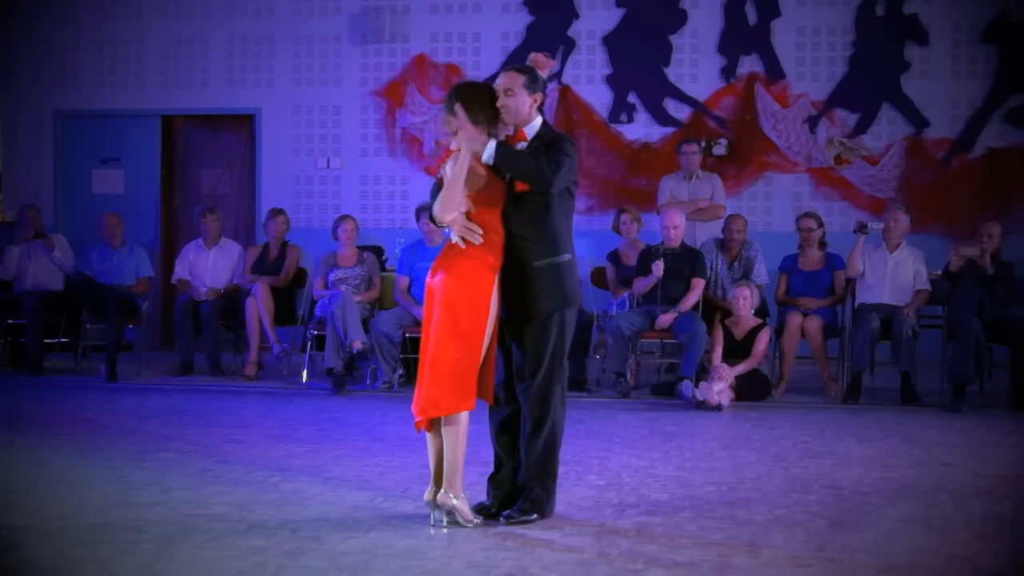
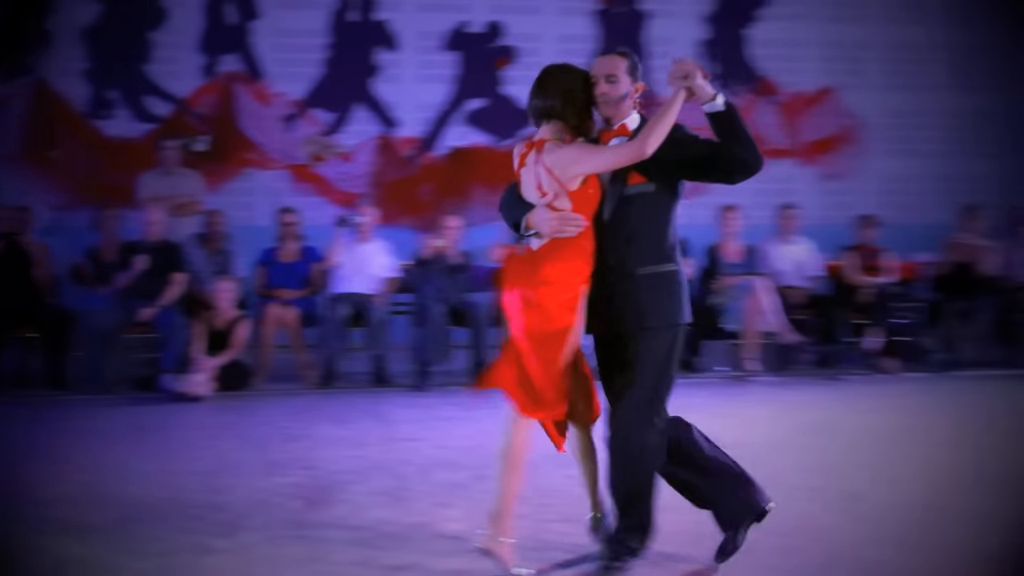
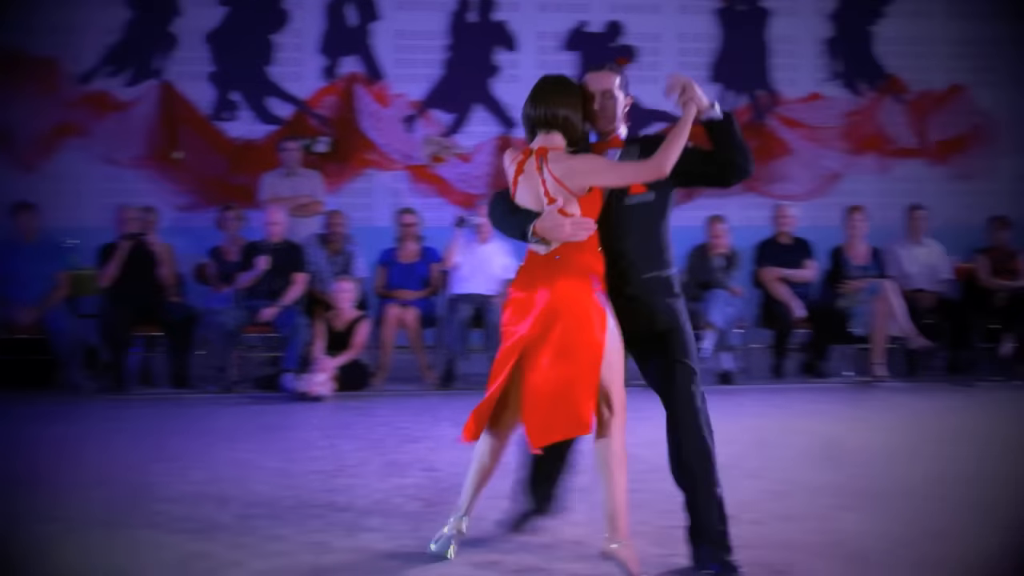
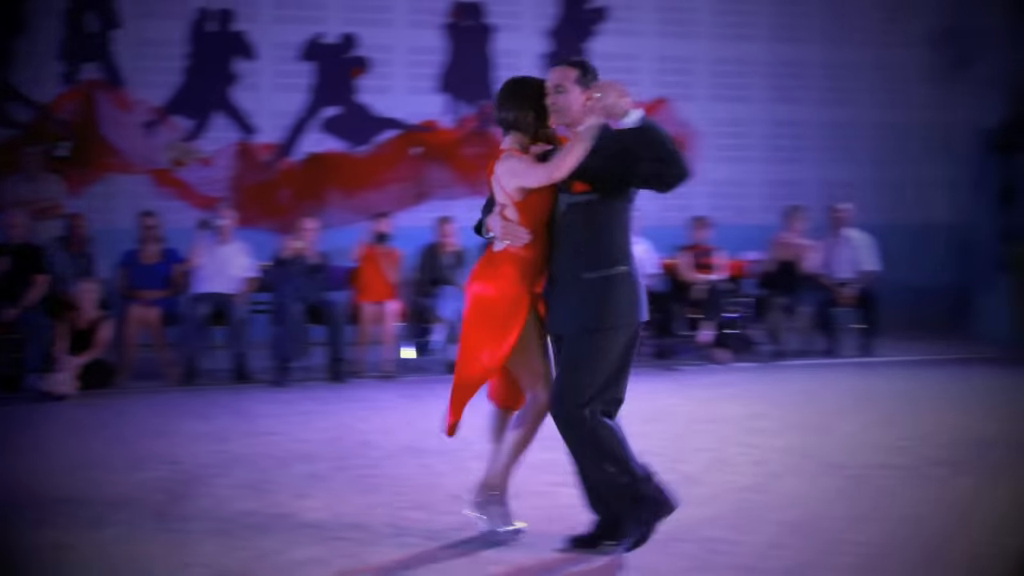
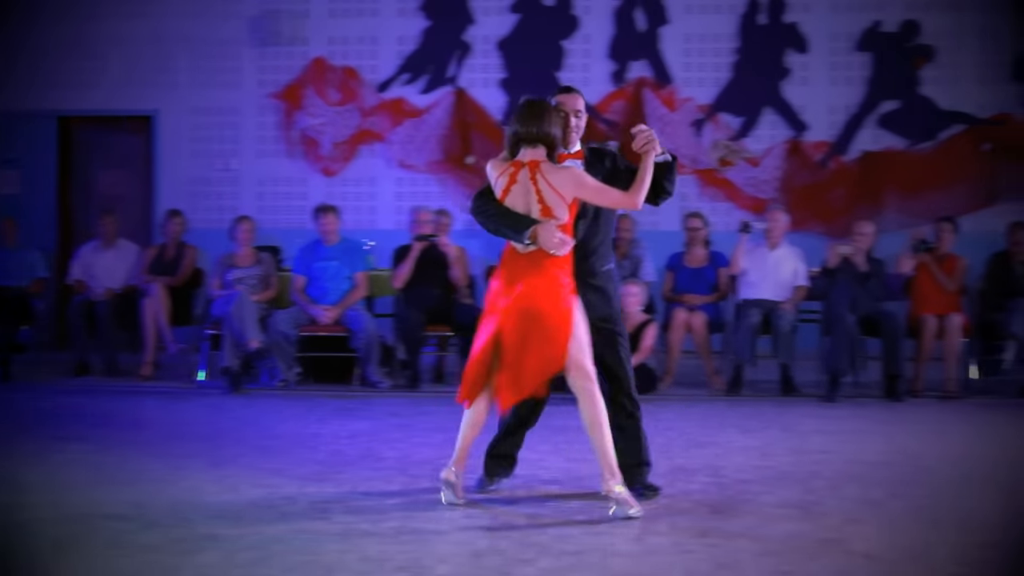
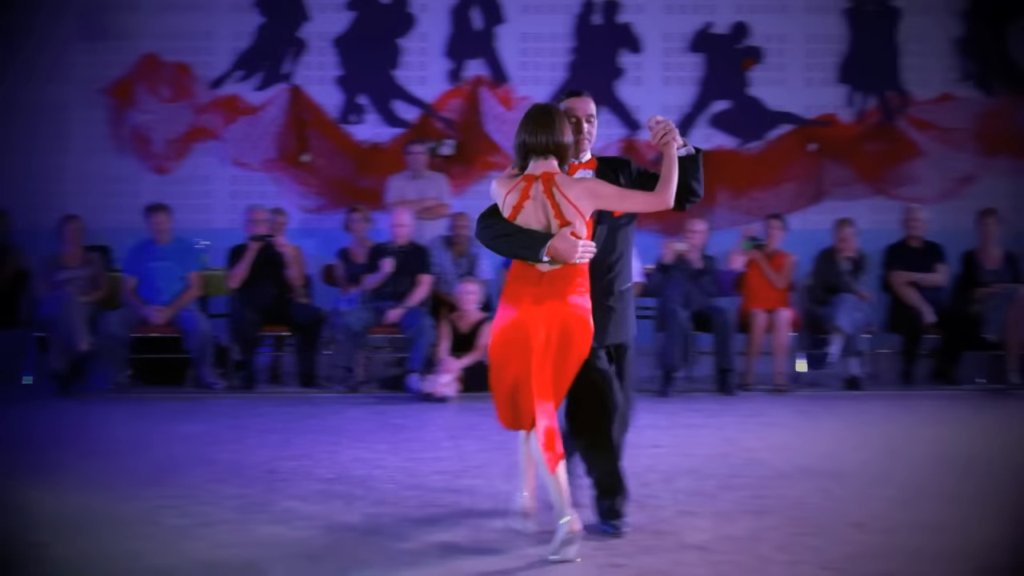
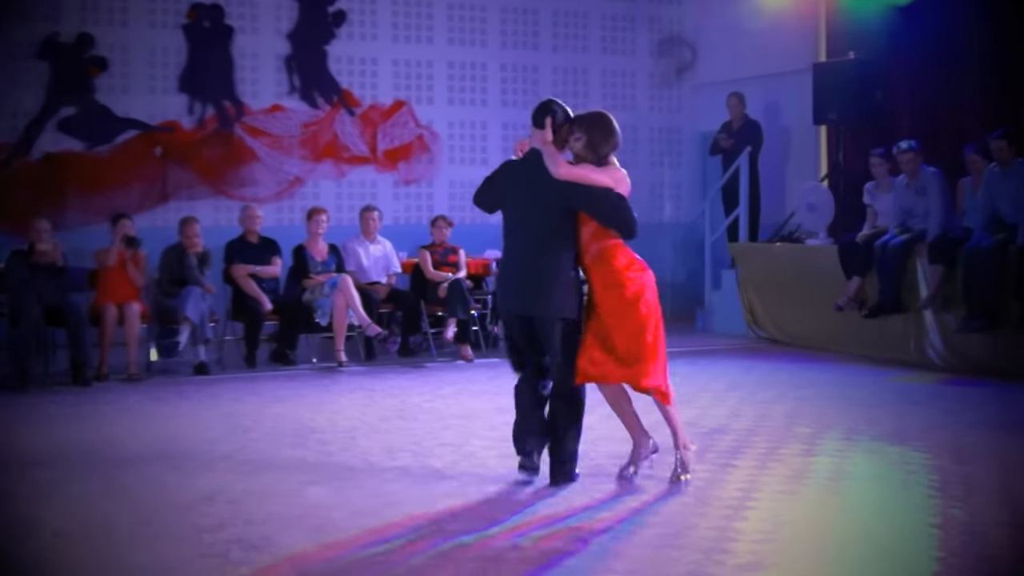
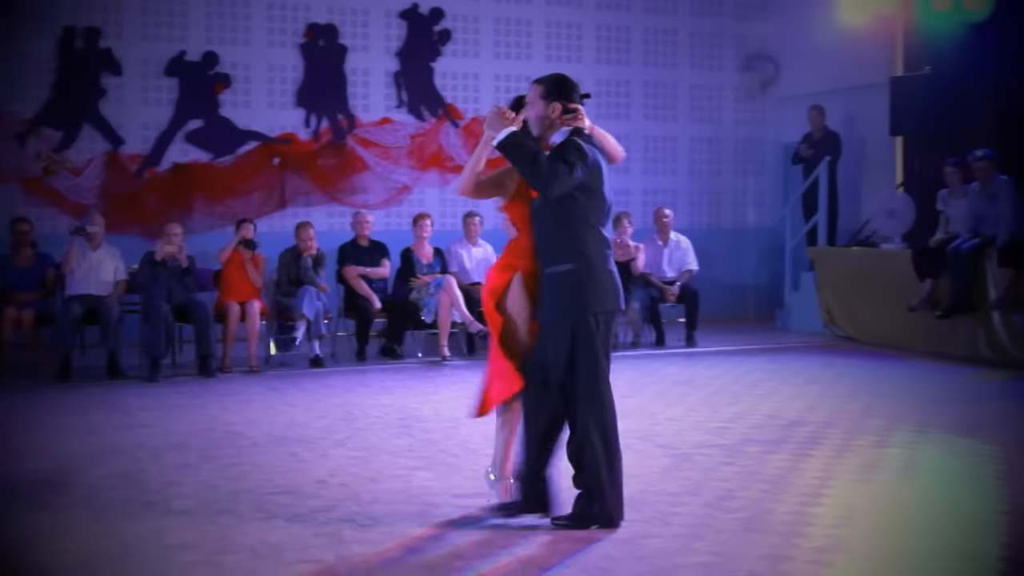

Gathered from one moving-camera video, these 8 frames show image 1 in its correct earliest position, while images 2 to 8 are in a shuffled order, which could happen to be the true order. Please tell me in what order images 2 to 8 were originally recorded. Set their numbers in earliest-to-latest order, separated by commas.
5, 6, 3, 2, 4, 8, 7
